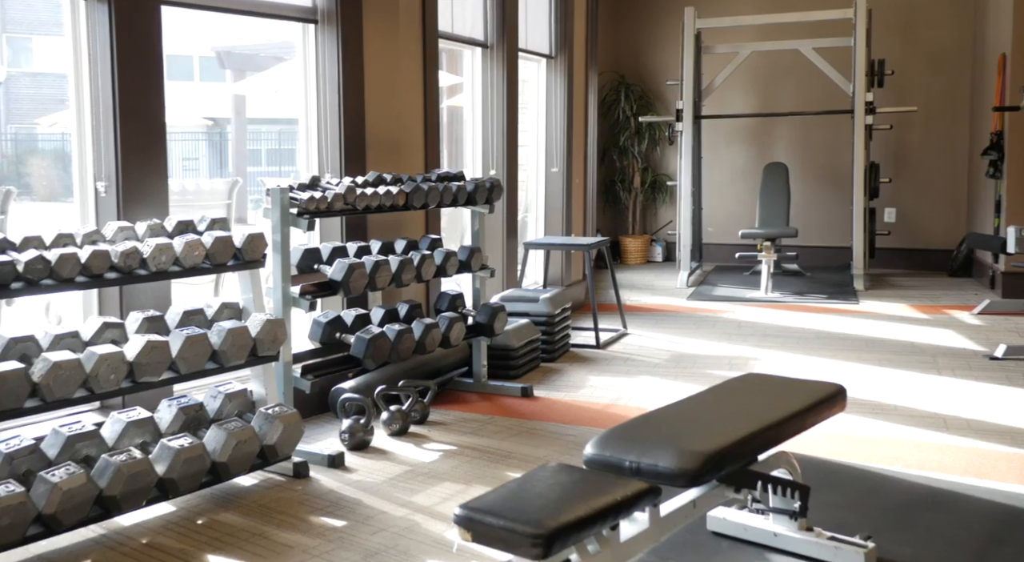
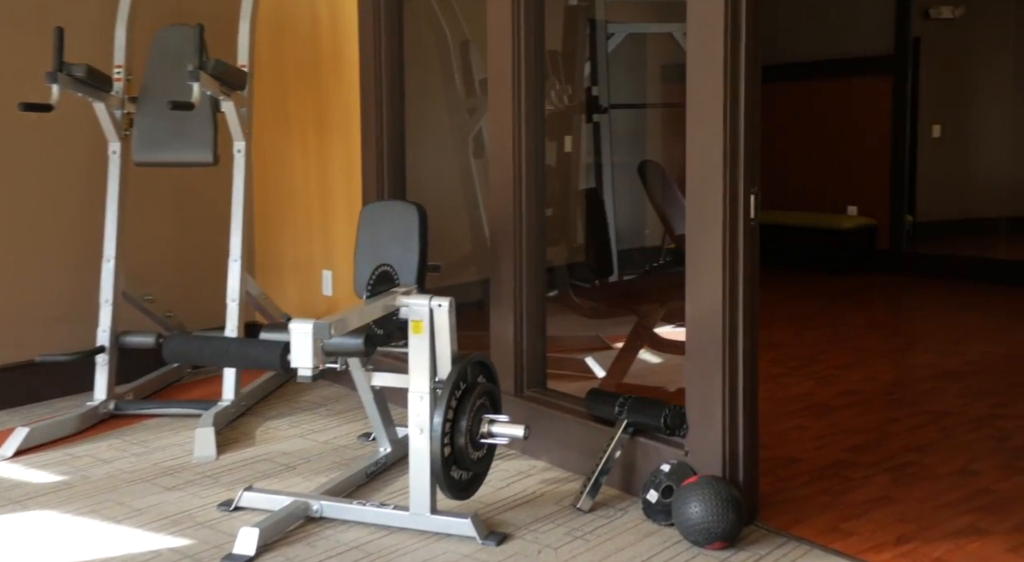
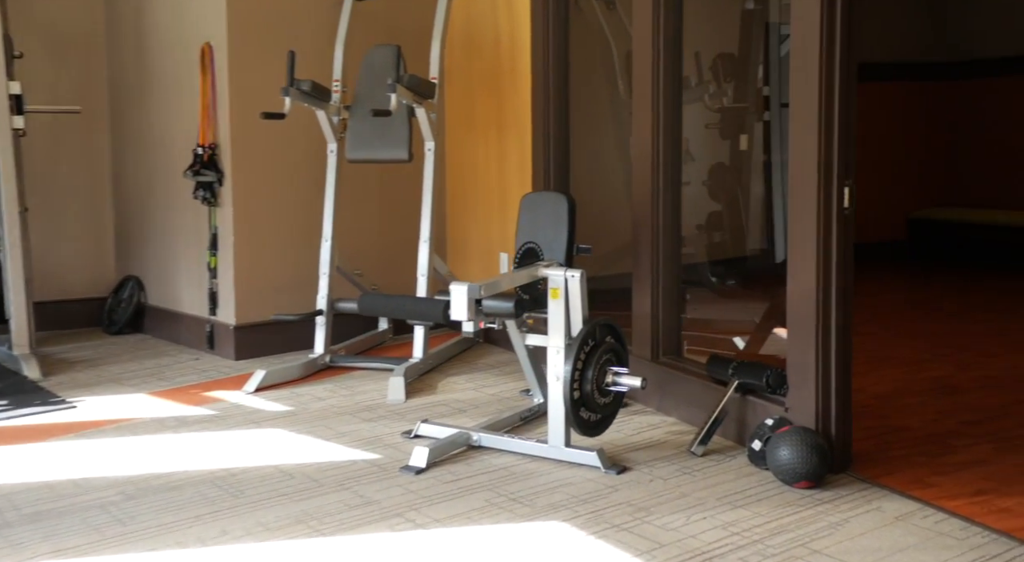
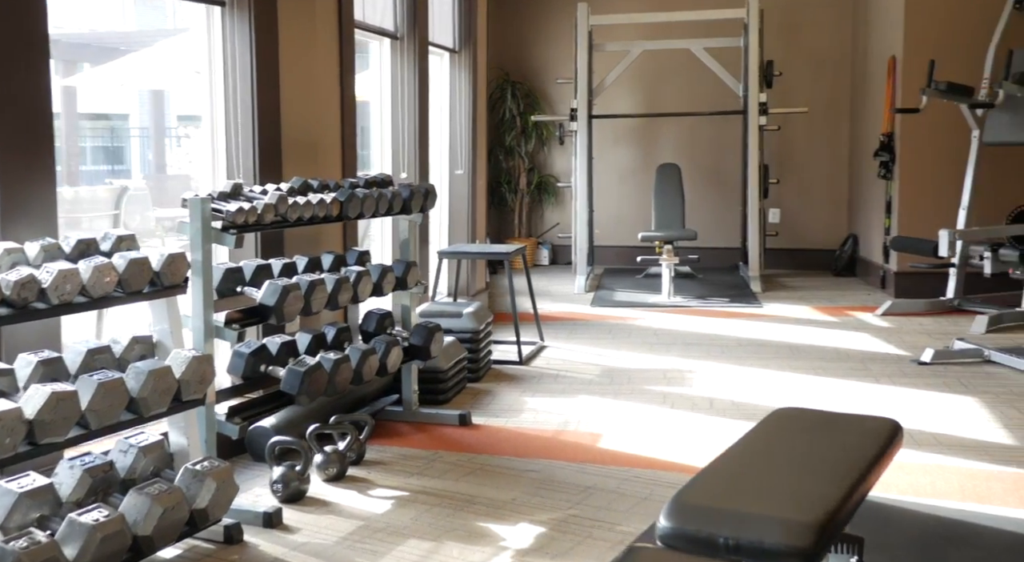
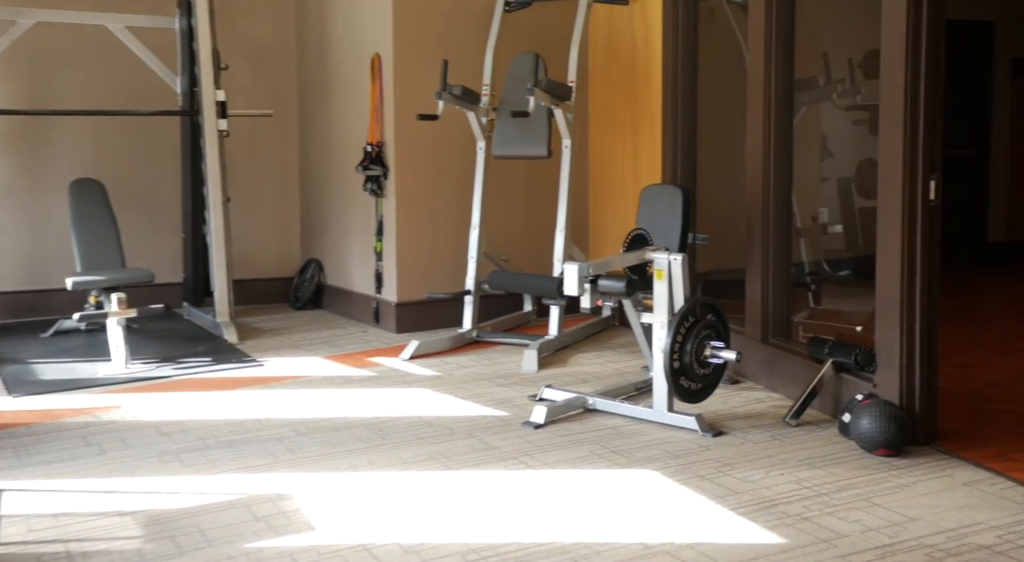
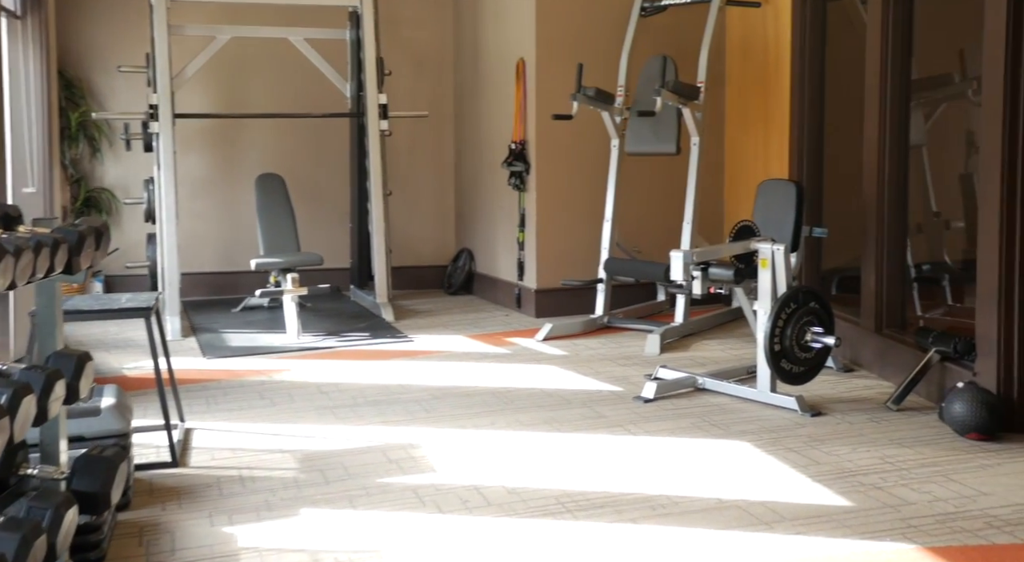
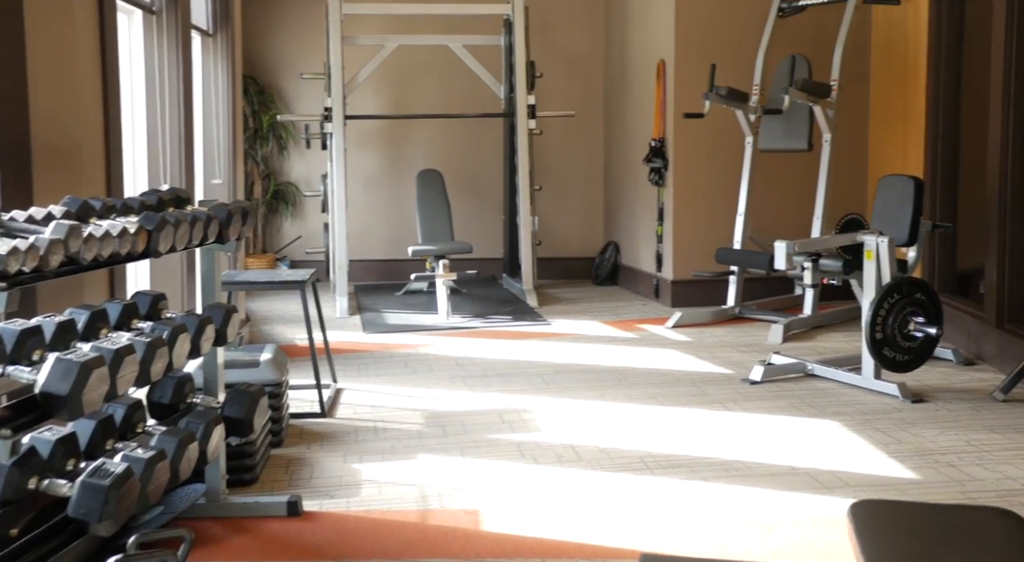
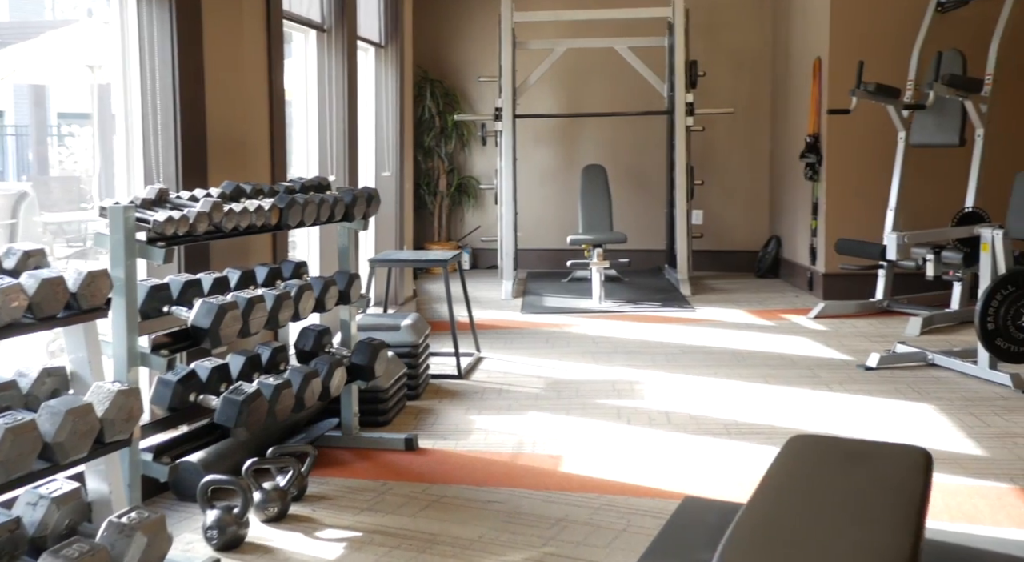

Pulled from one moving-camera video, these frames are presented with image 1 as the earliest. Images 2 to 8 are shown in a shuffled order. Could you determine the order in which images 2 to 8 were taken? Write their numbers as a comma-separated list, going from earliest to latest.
4, 8, 7, 6, 5, 3, 2
